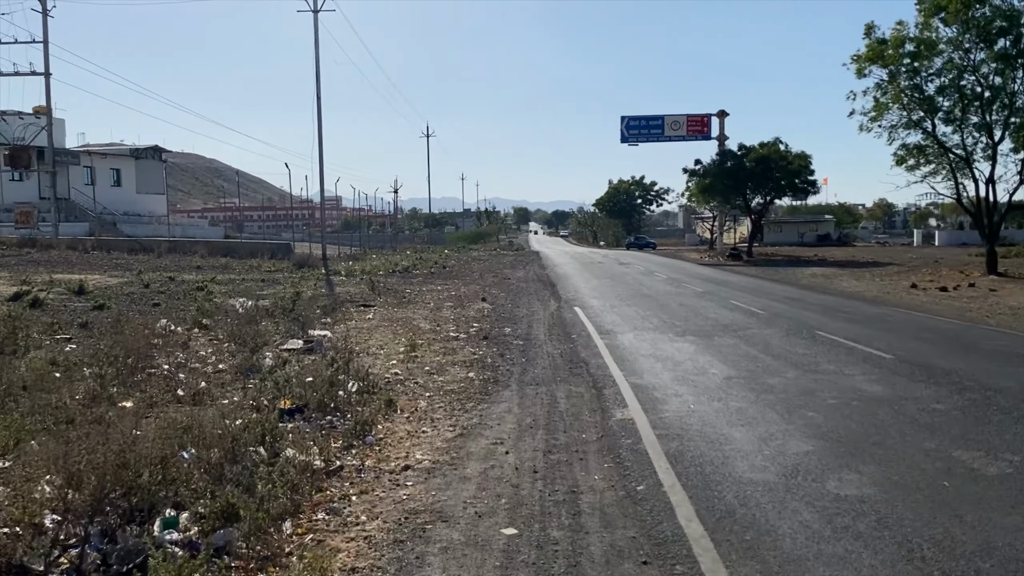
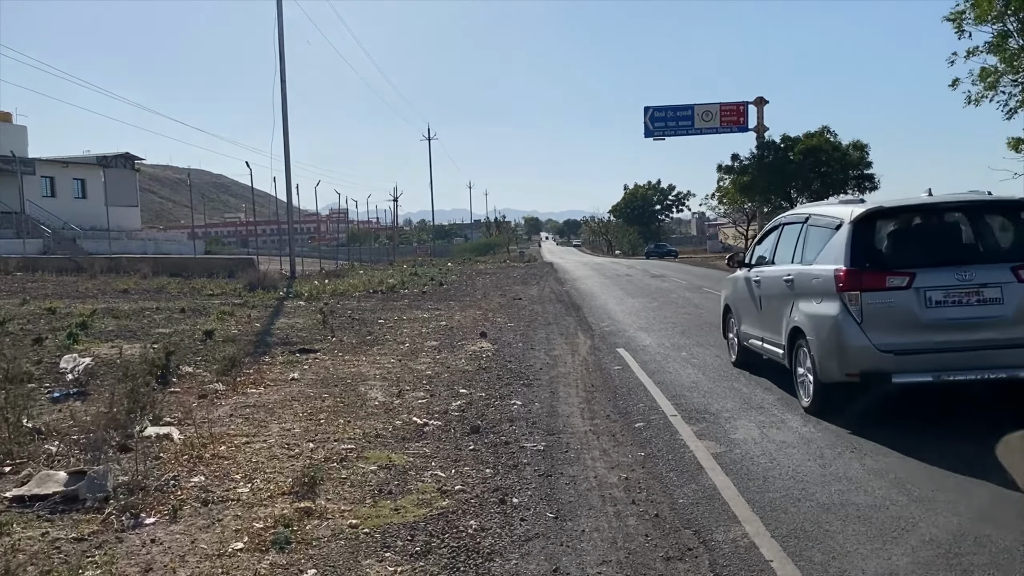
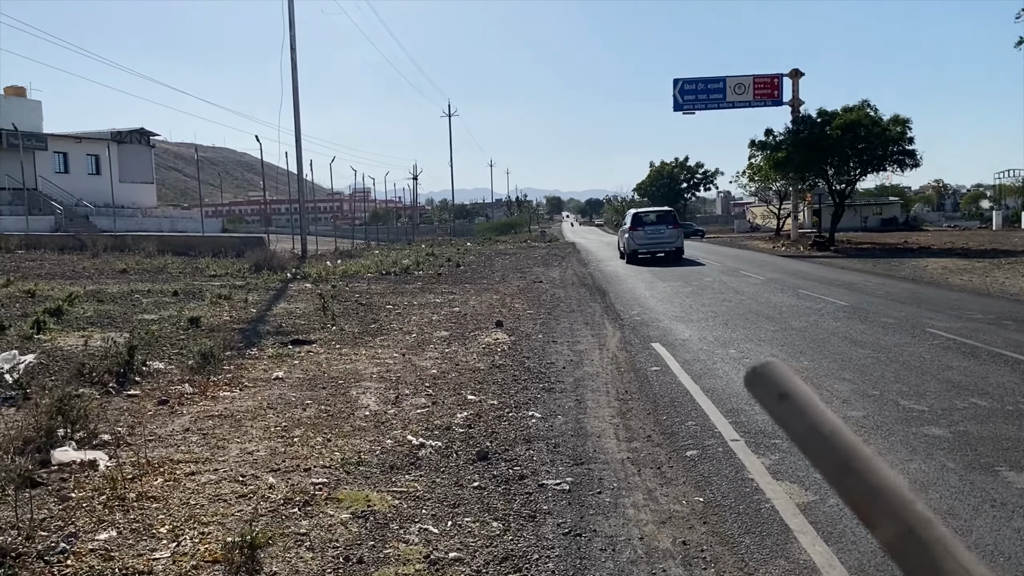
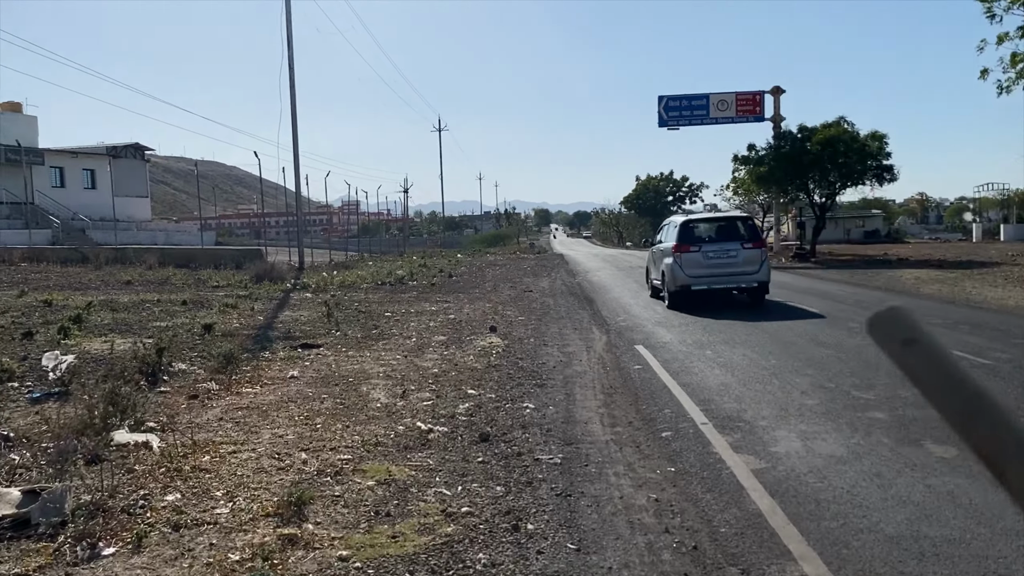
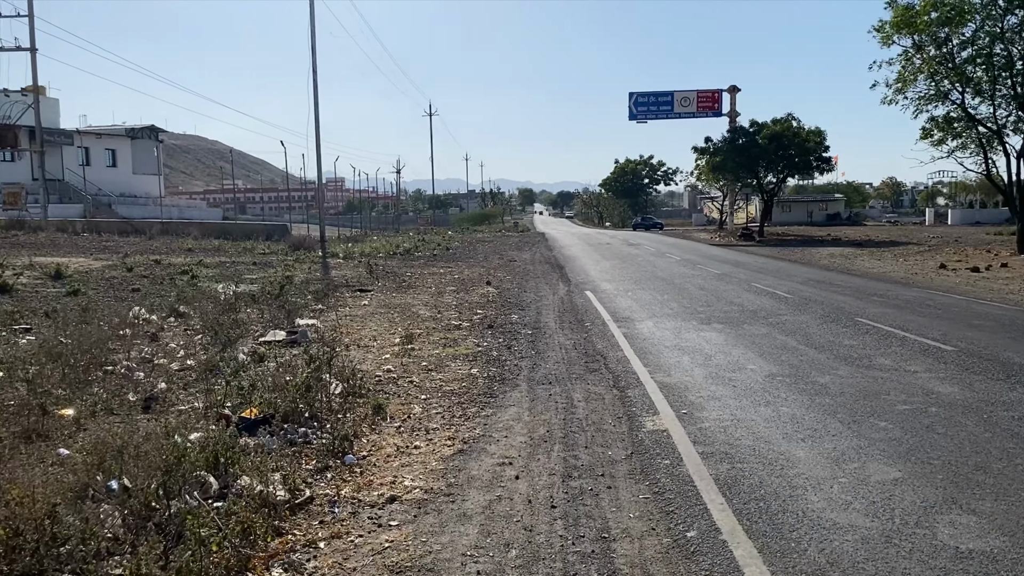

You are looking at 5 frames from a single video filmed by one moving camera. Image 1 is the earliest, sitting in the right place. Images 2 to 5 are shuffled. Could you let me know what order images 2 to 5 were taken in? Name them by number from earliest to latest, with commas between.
5, 2, 4, 3
